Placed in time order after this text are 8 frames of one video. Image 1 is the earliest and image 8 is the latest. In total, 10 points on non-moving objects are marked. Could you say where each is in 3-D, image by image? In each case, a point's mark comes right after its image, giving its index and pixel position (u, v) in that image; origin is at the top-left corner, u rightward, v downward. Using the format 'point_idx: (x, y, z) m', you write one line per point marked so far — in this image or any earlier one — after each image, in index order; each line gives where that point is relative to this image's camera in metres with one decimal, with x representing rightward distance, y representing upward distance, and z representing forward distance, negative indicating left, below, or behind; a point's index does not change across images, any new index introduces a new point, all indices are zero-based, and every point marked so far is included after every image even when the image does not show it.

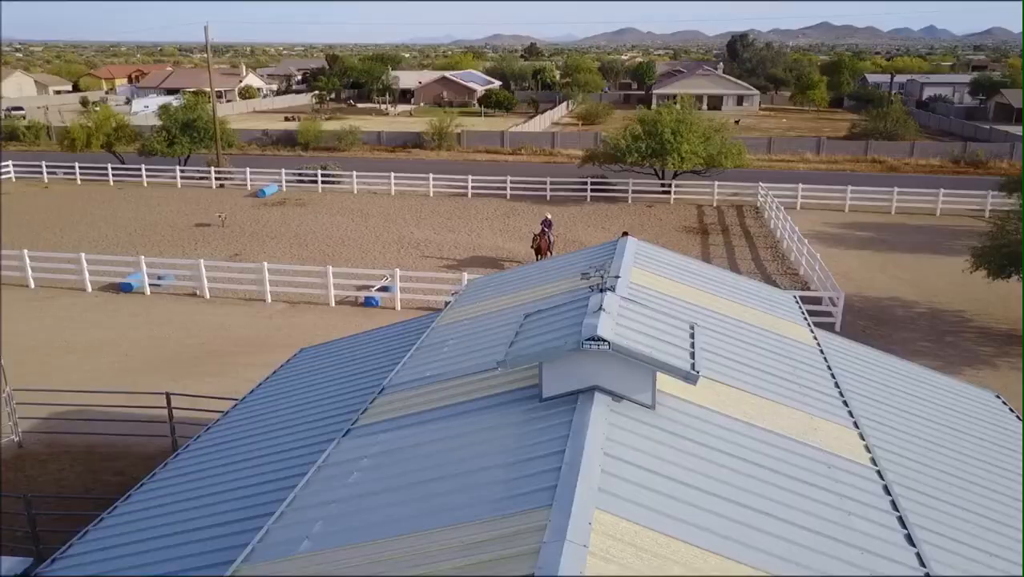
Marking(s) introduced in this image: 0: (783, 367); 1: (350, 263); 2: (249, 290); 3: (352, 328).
0: (+2.1, -0.6, +6.0) m
1: (-4.1, +0.6, +19.3) m
2: (-5.7, -0.1, +16.6) m
3: (-3.1, -0.8, +14.8) m
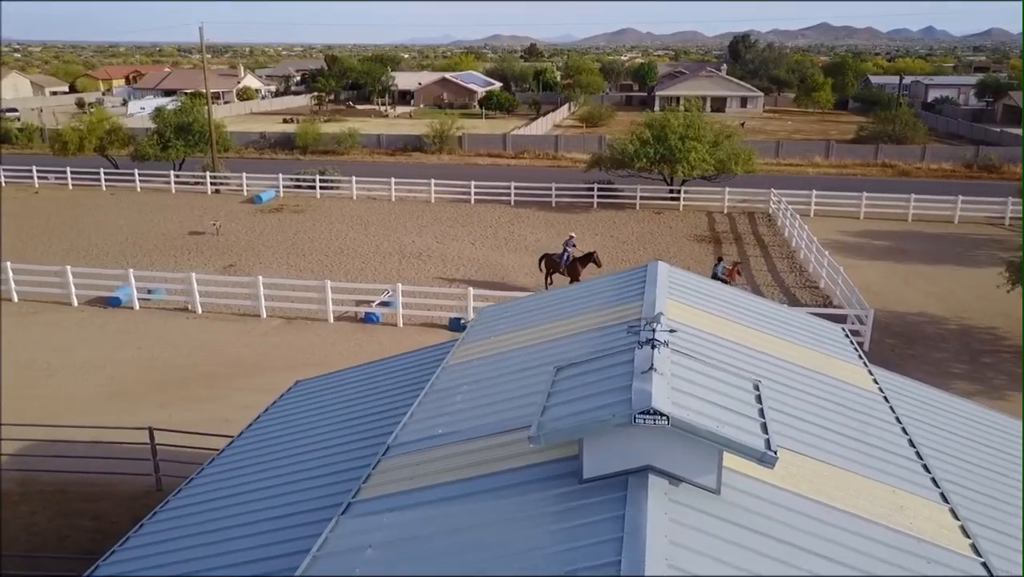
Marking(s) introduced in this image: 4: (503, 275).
0: (+2.3, -0.9, +5.2) m
1: (-3.9, +0.3, +18.5) m
2: (-5.5, -0.4, +15.8) m
3: (-2.9, -1.1, +14.0) m
4: (-0.2, +0.3, +18.6) m
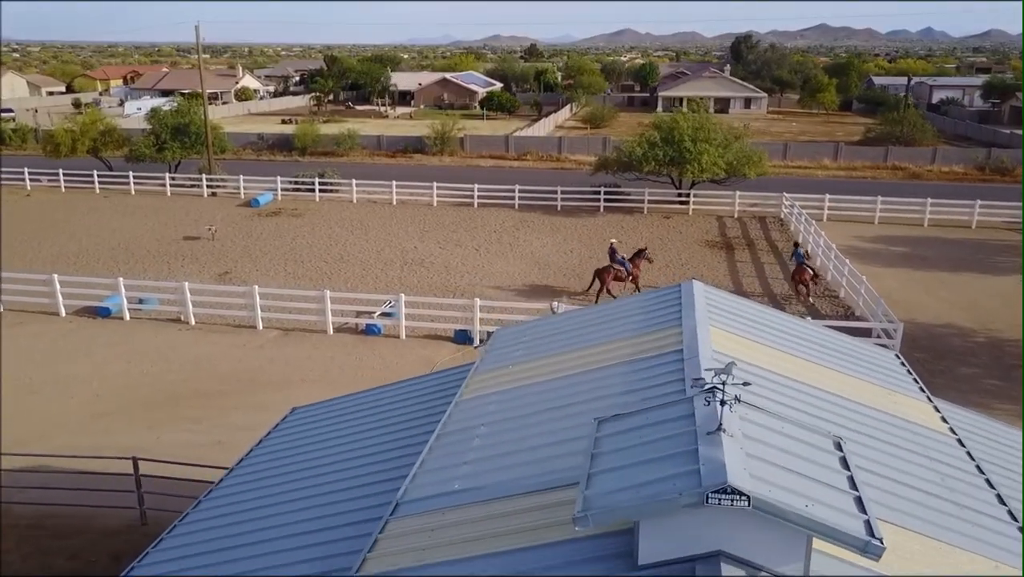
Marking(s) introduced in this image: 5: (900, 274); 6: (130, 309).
0: (+2.5, -1.1, +4.5) m
1: (-3.8, +0.1, +17.8) m
2: (-5.4, -0.6, +15.1) m
3: (-2.8, -1.3, +13.3) m
4: (-0.1, +0.1, +17.9) m
5: (+9.4, +0.3, +18.6) m
6: (-7.6, -0.4, +15.3) m
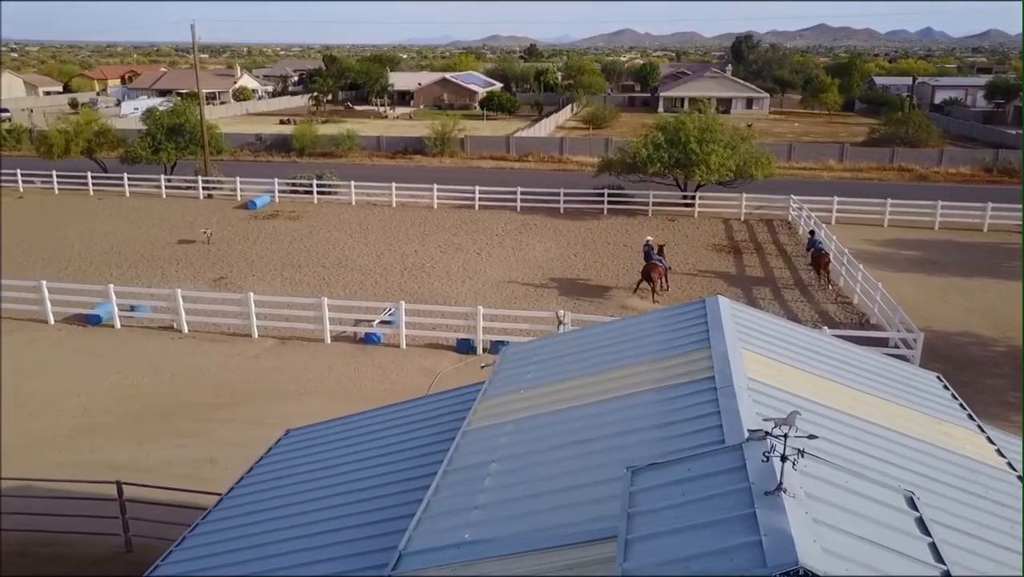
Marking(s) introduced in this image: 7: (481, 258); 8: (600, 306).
0: (+2.6, -1.2, +4.0) m
1: (-3.7, 0.0, +17.3) m
2: (-5.3, -0.7, +14.6) m
3: (-2.7, -1.4, +12.8) m
4: (0.0, 0.0, +17.4) m
5: (+9.5, +0.2, +18.1) m
6: (-7.5, -0.5, +14.8) m
7: (-0.8, +0.8, +19.7) m
8: (+1.9, -0.3, +16.4) m
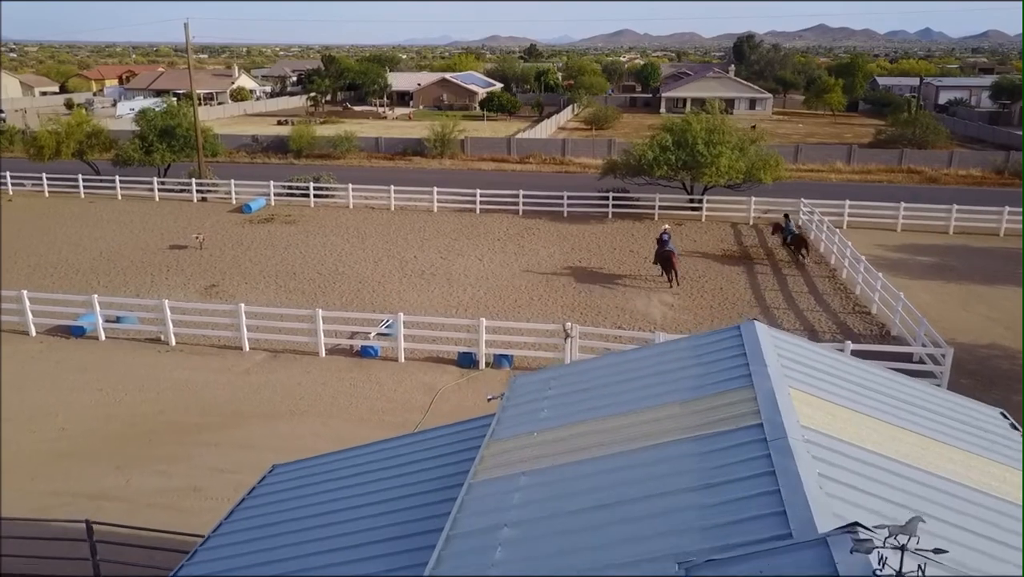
0: (+2.6, -1.4, +3.3) m
1: (-3.6, -0.2, +16.6) m
2: (-5.2, -0.9, +13.9) m
3: (-2.6, -1.6, +12.1) m
4: (+0.1, -0.2, +16.7) m
5: (+9.5, 0.0, +17.4) m
6: (-7.5, -0.7, +14.1) m
7: (-0.7, +0.6, +19.0) m
8: (+2.0, -0.5, +15.7) m
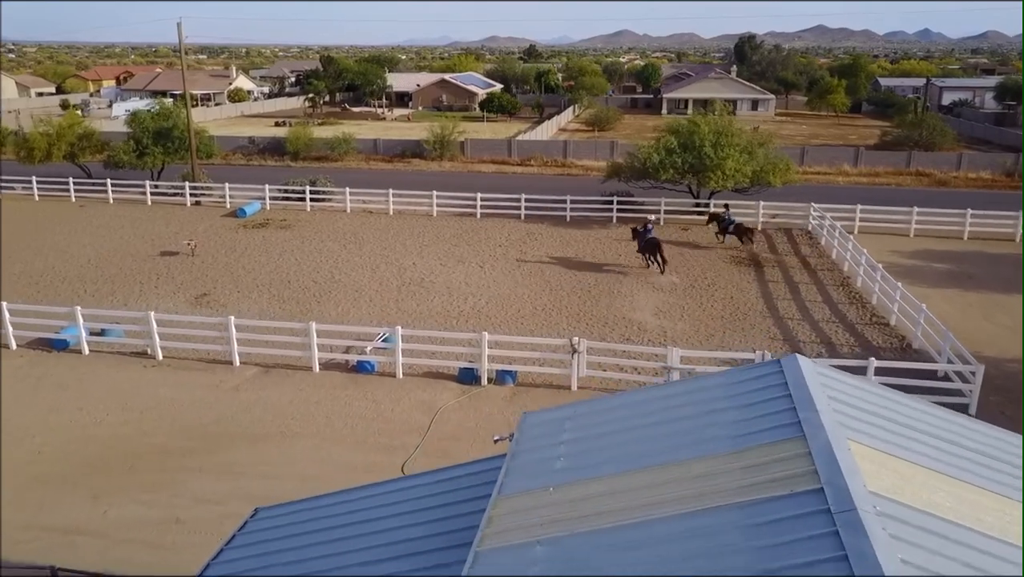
0: (+2.7, -1.6, +2.7) m
1: (-3.6, -0.4, +15.9) m
2: (-5.2, -1.1, +13.2) m
3: (-2.6, -1.8, +11.5) m
4: (+0.1, -0.4, +16.0) m
5: (+9.6, -0.2, +16.8) m
6: (-7.4, -0.9, +13.4) m
7: (-0.7, +0.4, +18.4) m
8: (+2.0, -0.7, +15.0) m
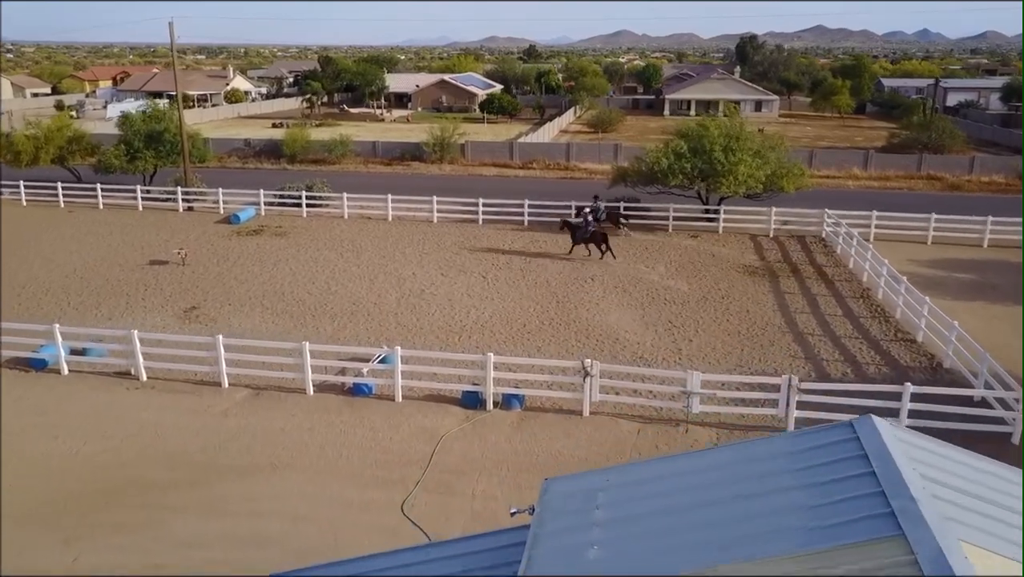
0: (+2.8, -1.9, +1.9) m
1: (-3.5, -0.7, +15.1) m
2: (-5.1, -1.3, +12.4) m
3: (-2.5, -2.0, +10.7) m
4: (+0.2, -0.7, +15.3) m
5: (+9.7, -0.5, +16.0) m
6: (-7.3, -1.2, +12.6) m
7: (-0.6, +0.1, +17.6) m
8: (+2.1, -1.0, +14.2) m
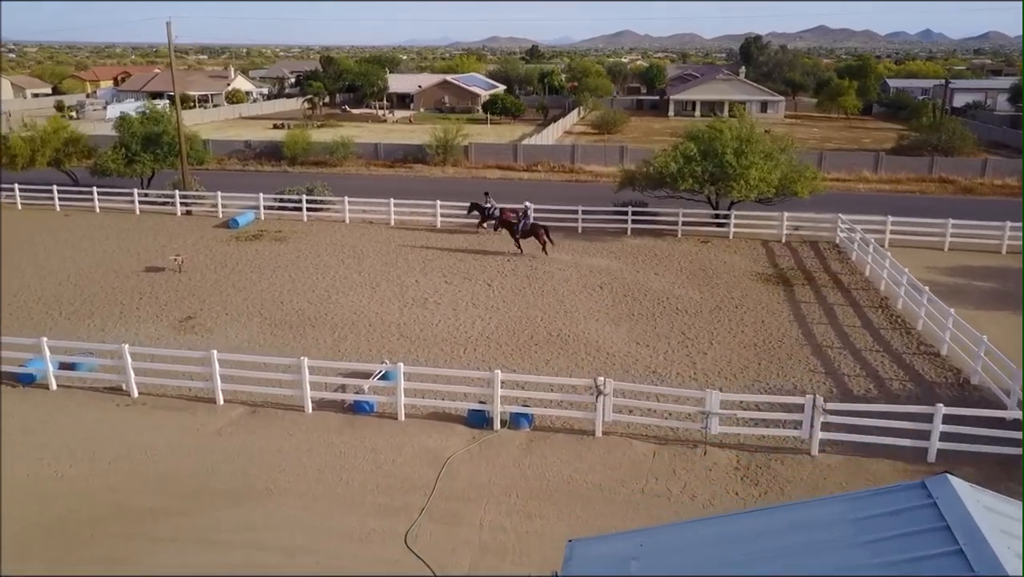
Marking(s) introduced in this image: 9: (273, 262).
0: (+2.9, -2.1, +1.3) m
1: (-3.3, -0.9, +14.6) m
2: (-4.9, -1.5, +11.9) m
3: (-2.3, -2.2, +10.2) m
4: (+0.4, -0.9, +14.7) m
5: (+9.8, -0.7, +15.4) m
6: (-7.2, -1.4, +12.1) m
7: (-0.4, -0.1, +17.0) m
8: (+2.3, -1.2, +13.7) m
9: (-5.9, +0.6, +19.0) m
